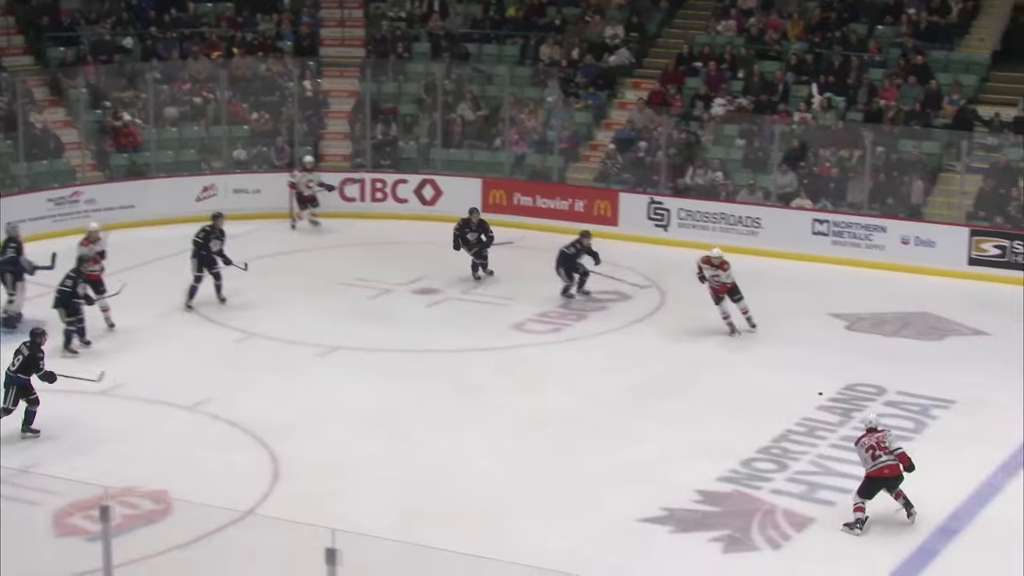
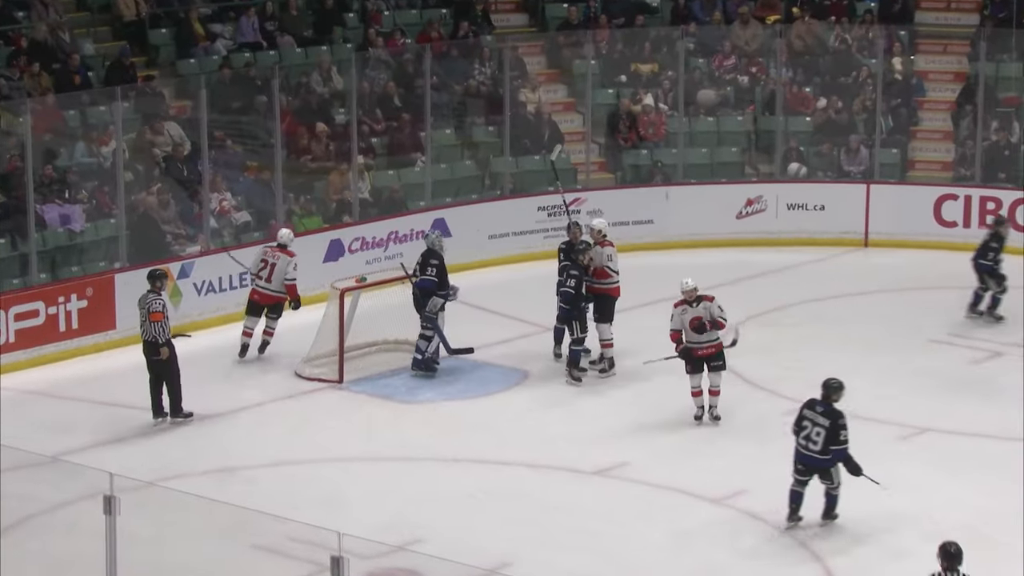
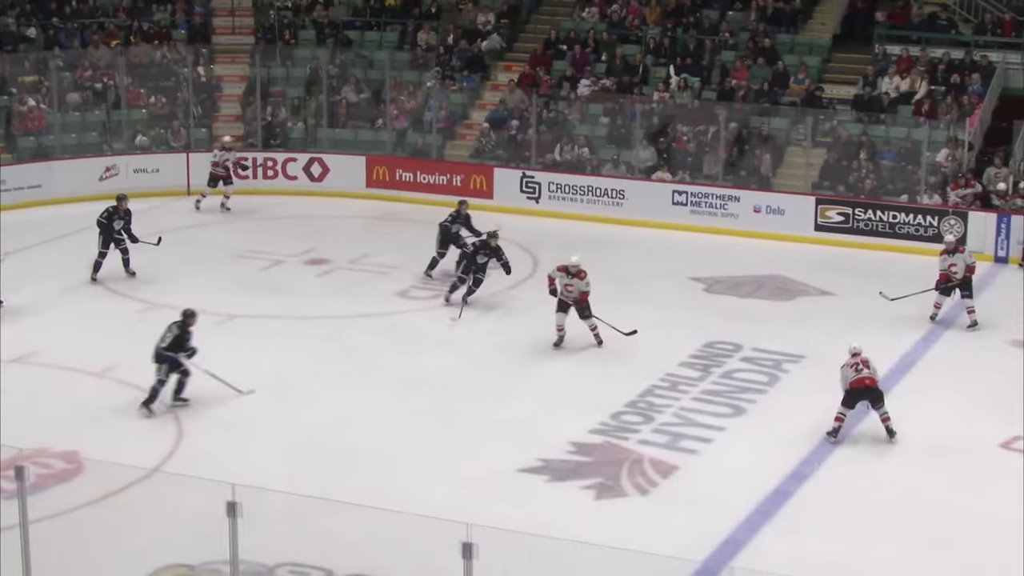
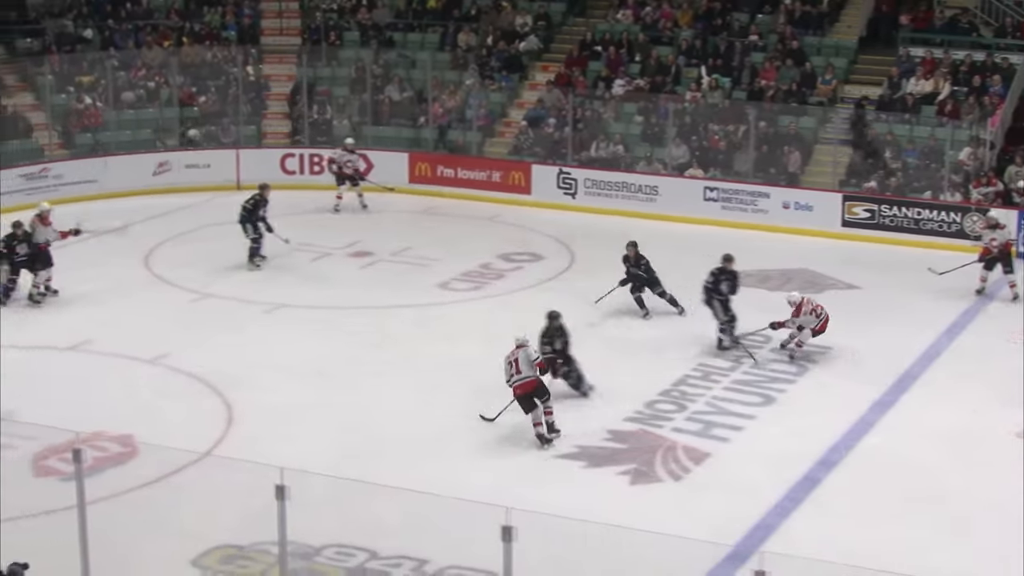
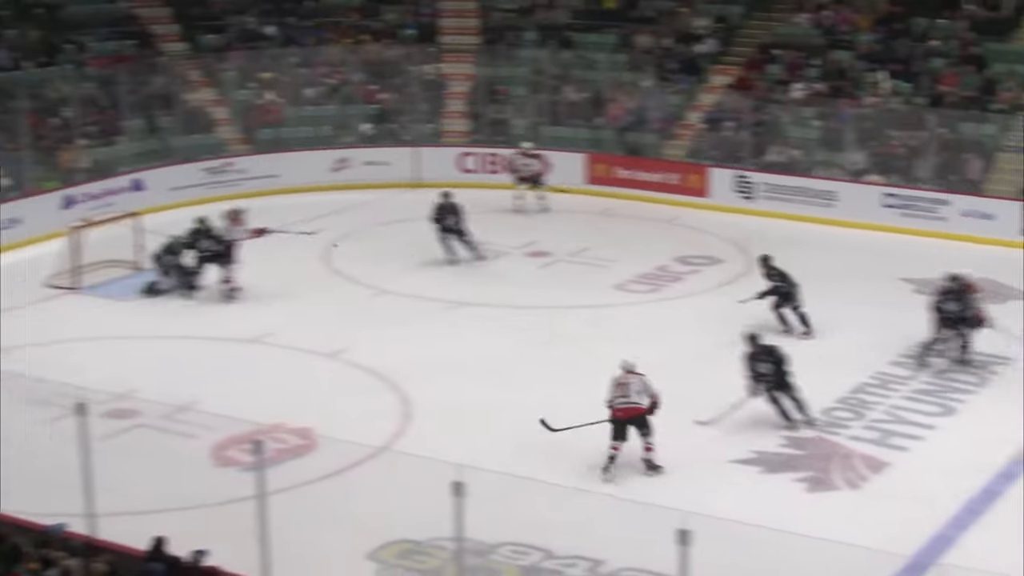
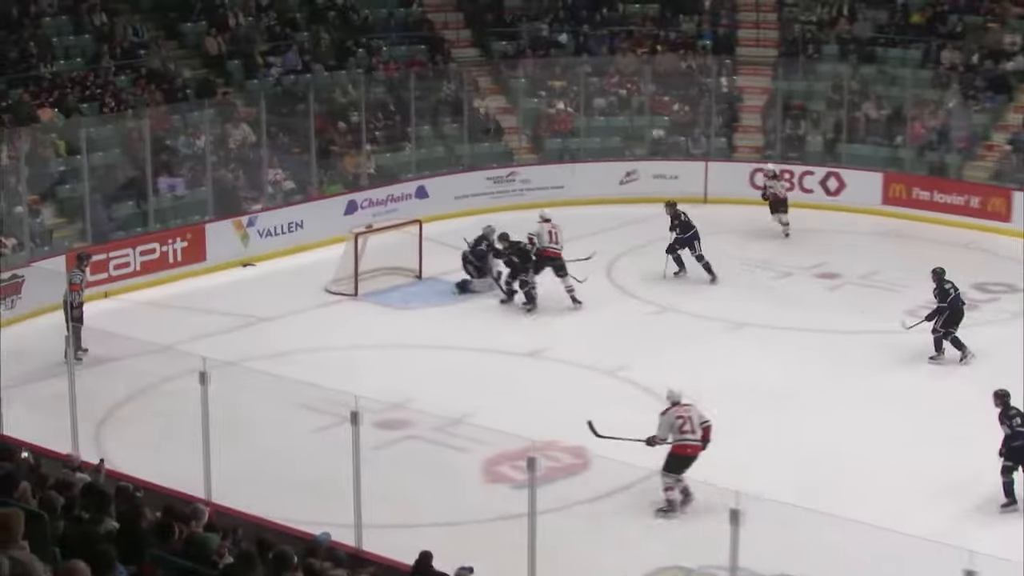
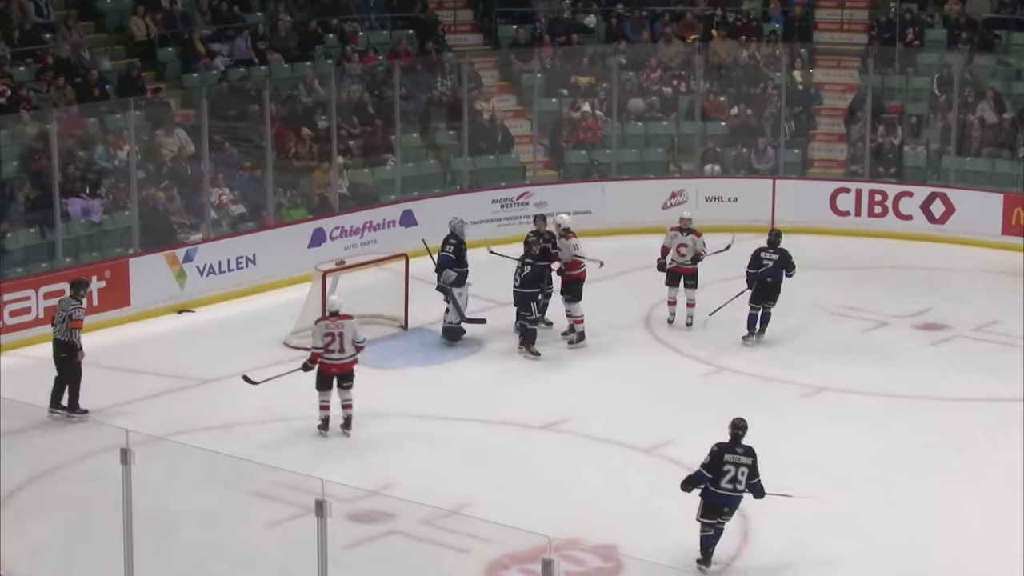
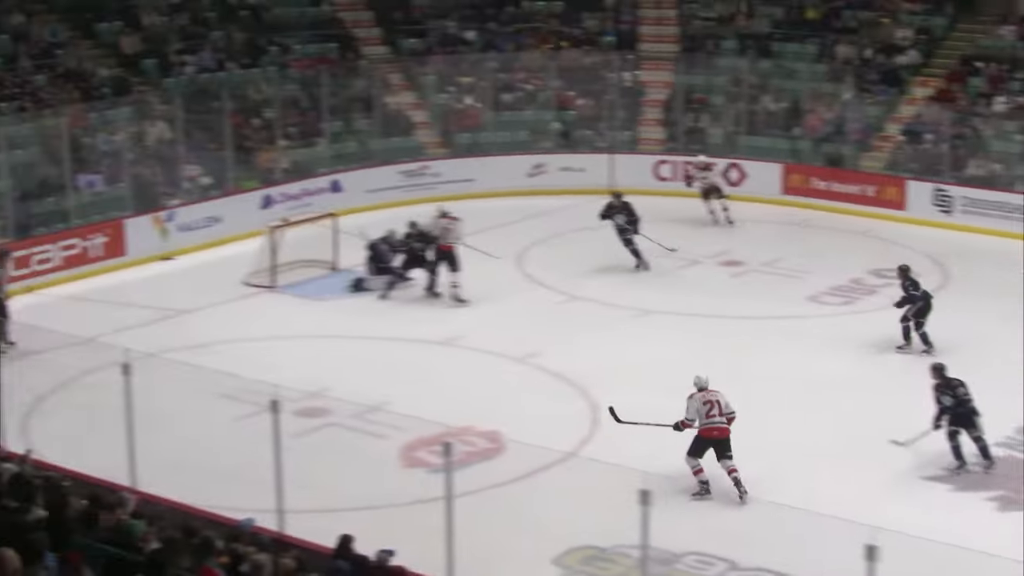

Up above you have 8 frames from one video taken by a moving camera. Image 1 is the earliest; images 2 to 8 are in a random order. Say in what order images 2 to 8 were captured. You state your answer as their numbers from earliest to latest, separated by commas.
3, 4, 5, 8, 6, 7, 2
